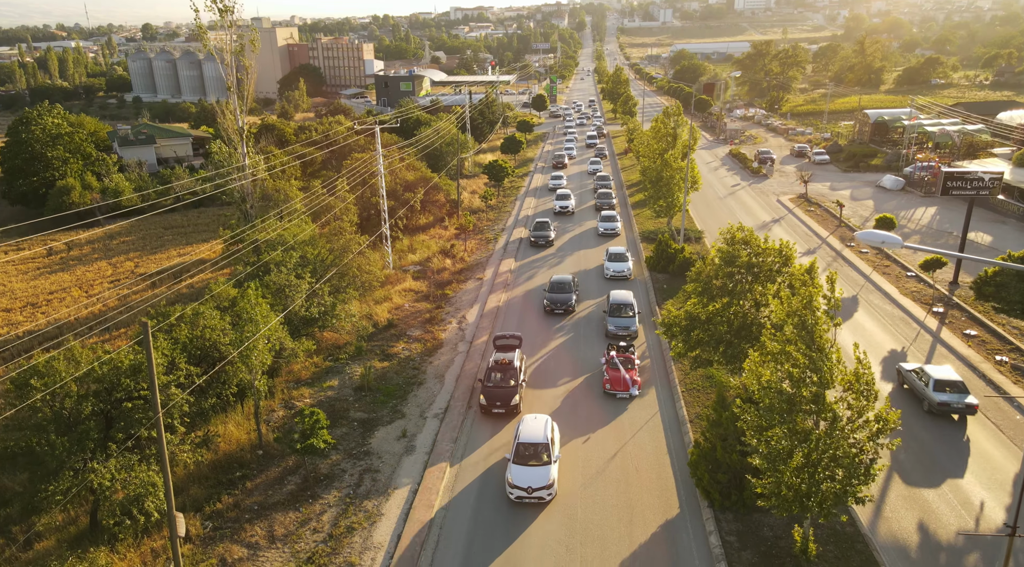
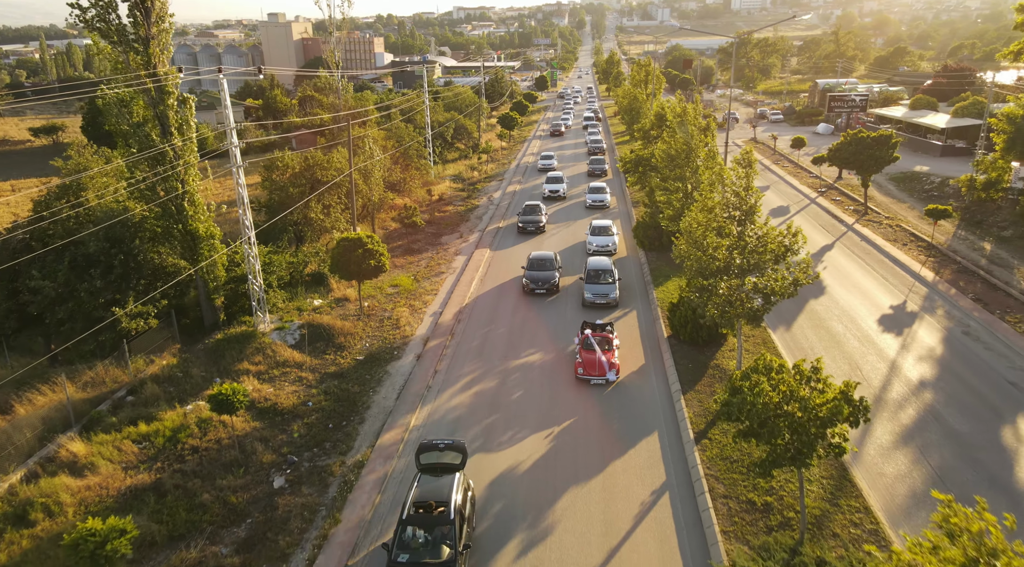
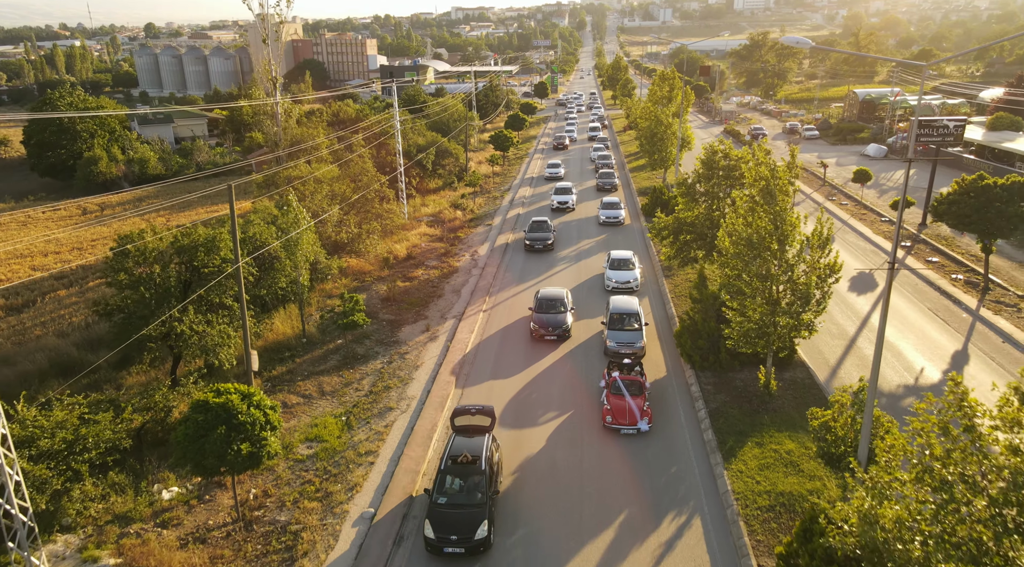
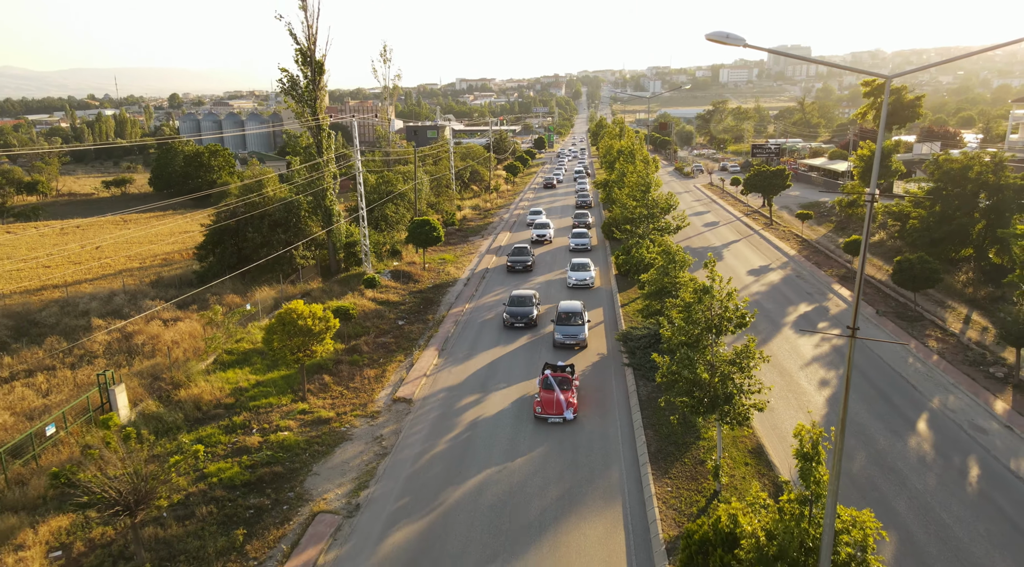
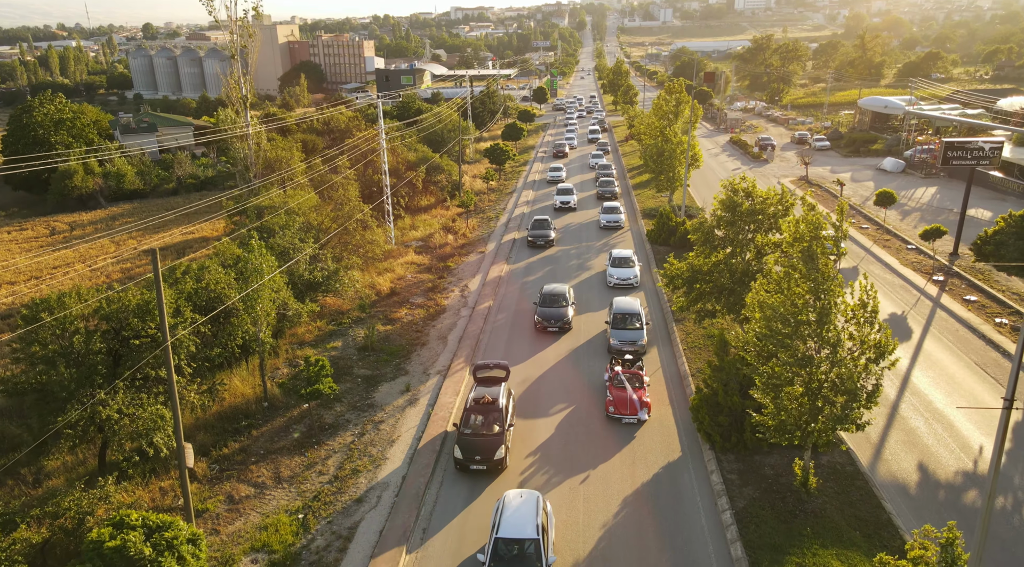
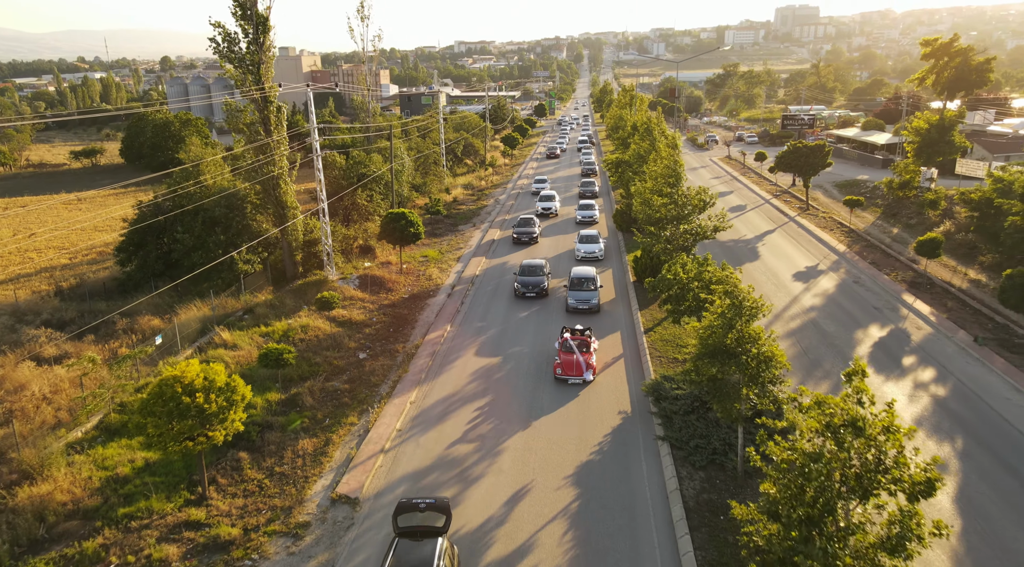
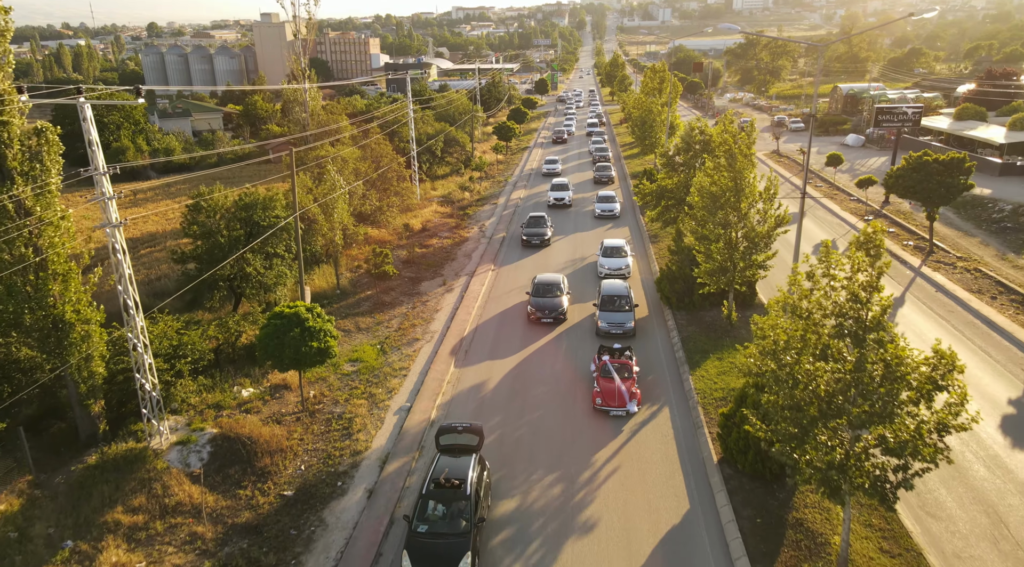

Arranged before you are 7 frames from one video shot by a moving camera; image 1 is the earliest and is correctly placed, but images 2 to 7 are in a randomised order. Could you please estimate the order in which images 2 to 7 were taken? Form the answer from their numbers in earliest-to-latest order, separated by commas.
5, 3, 7, 2, 6, 4
